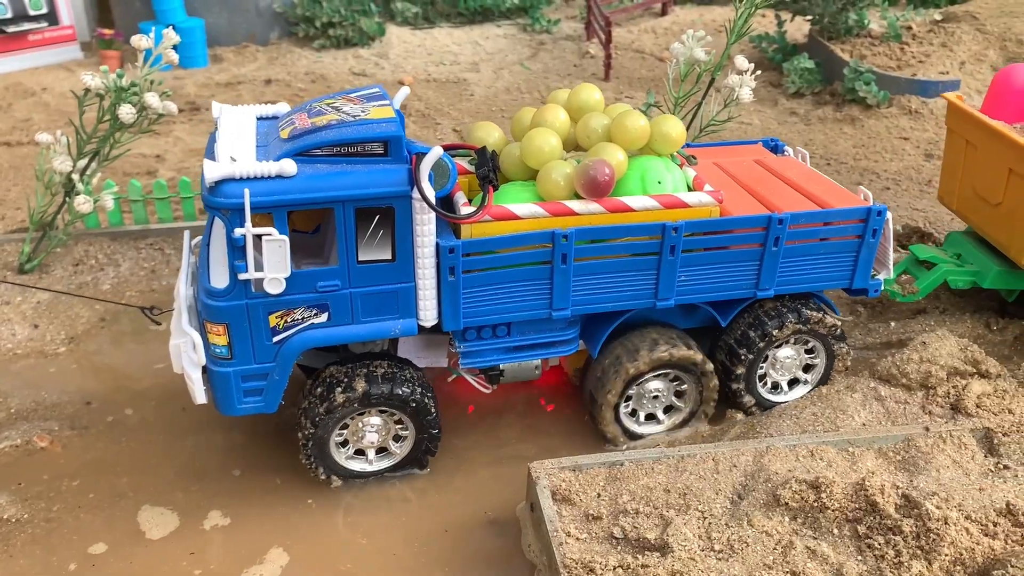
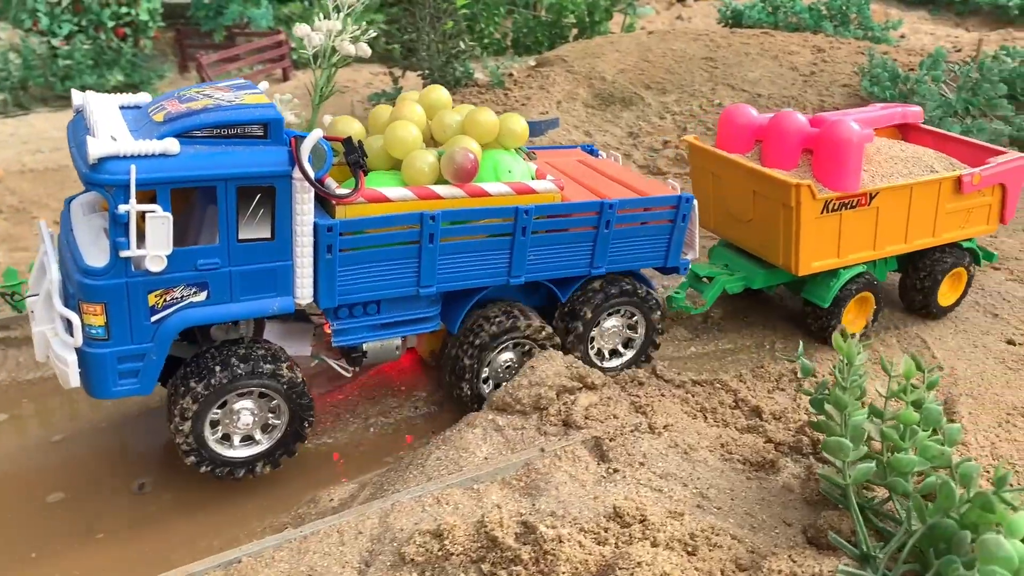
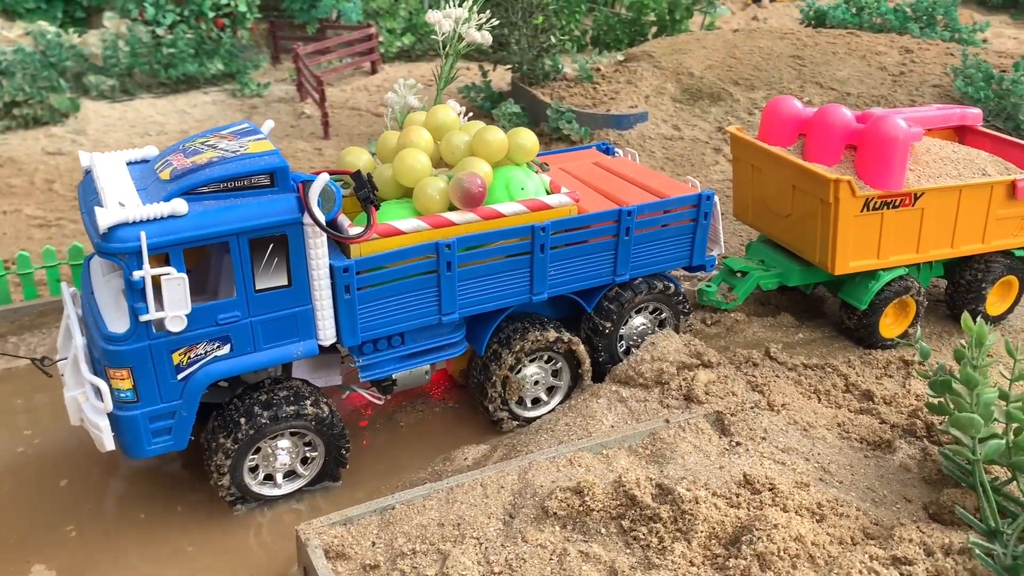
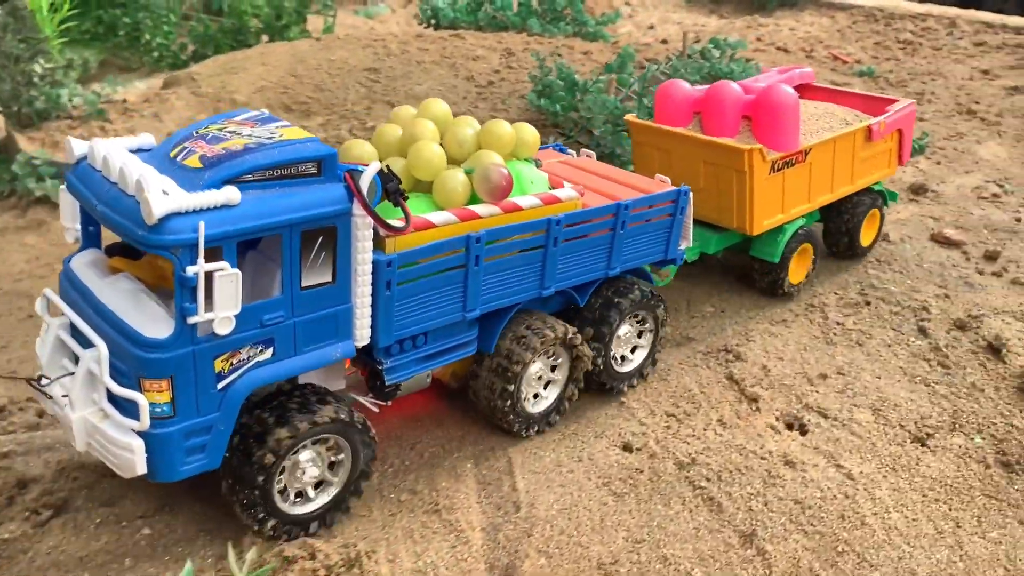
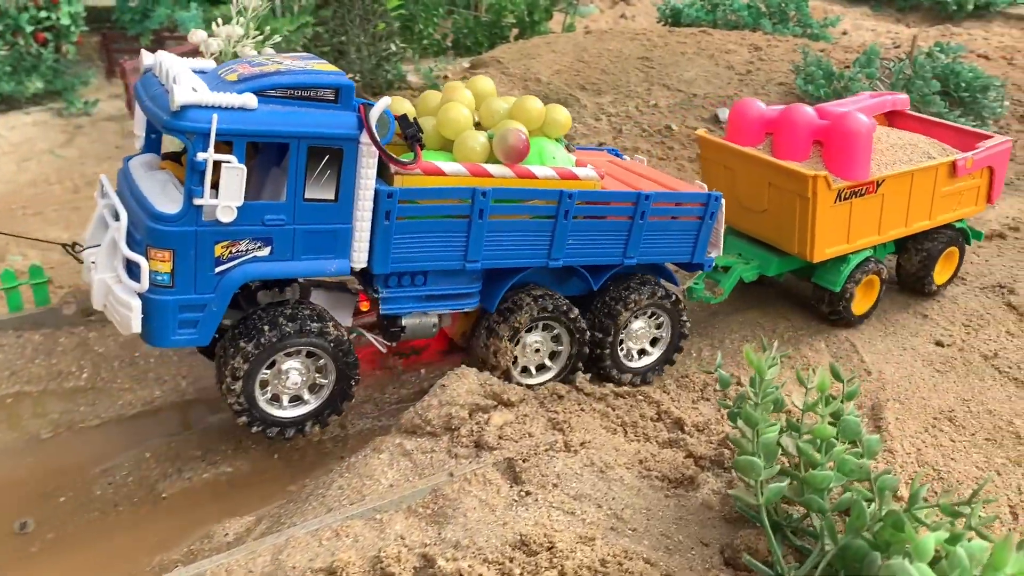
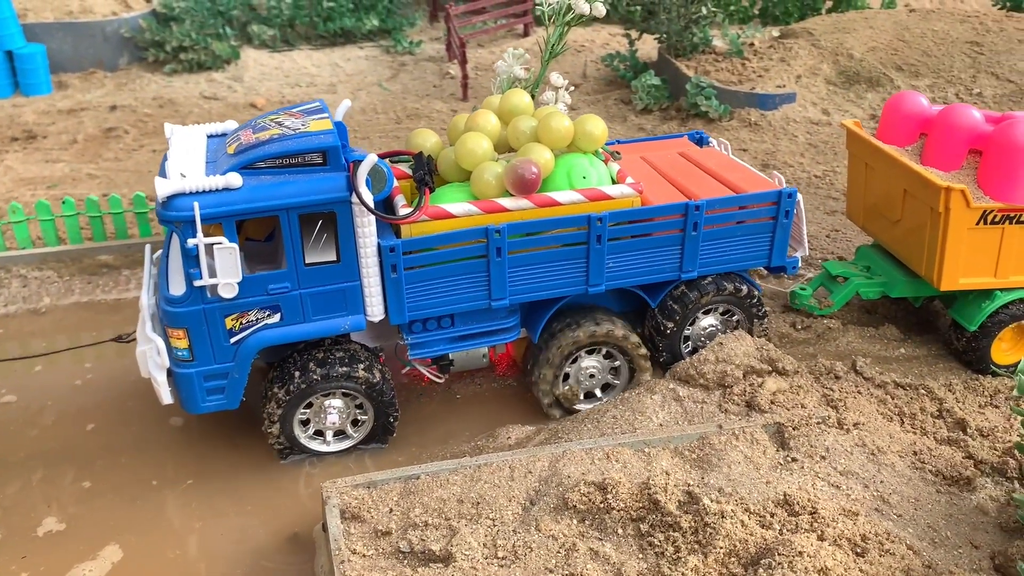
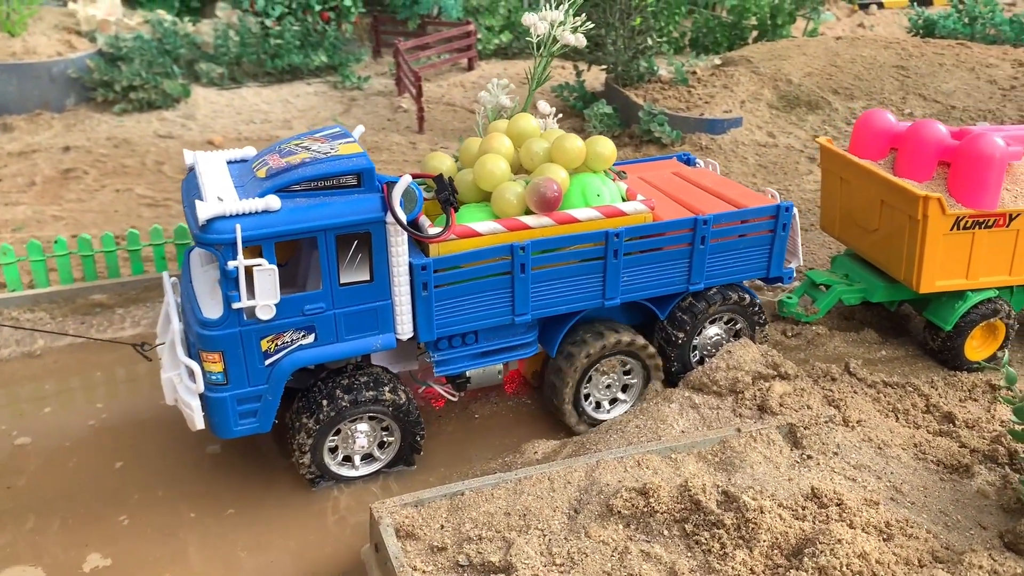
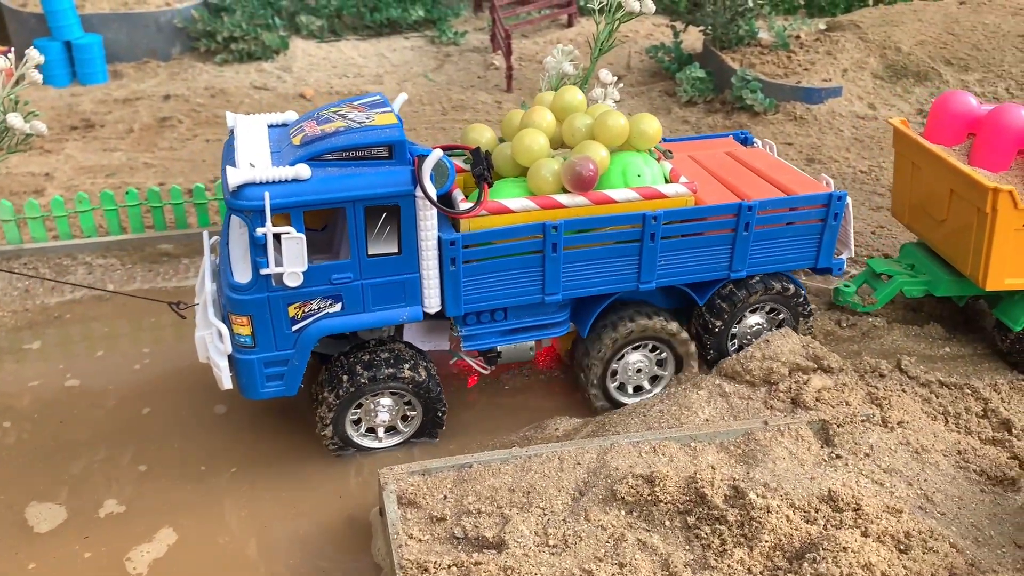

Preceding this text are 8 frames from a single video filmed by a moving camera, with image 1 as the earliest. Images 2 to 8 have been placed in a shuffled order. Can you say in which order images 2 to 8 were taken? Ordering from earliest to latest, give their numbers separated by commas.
8, 6, 7, 3, 2, 5, 4
